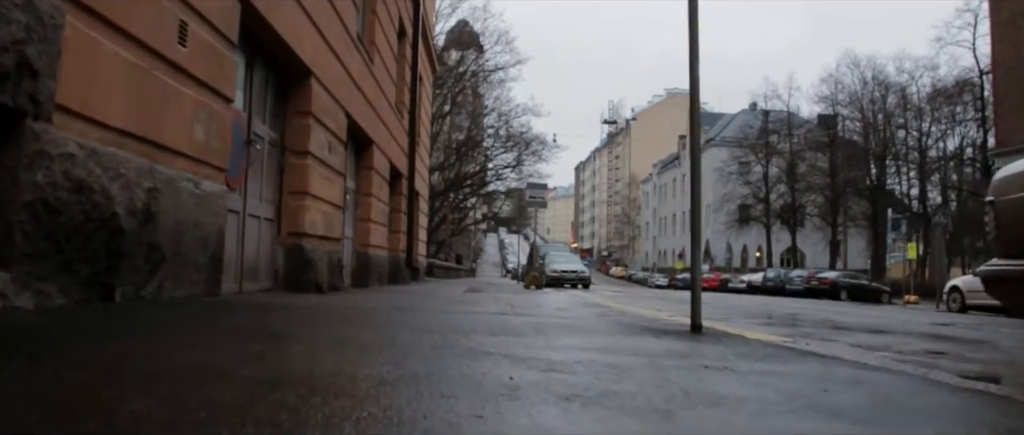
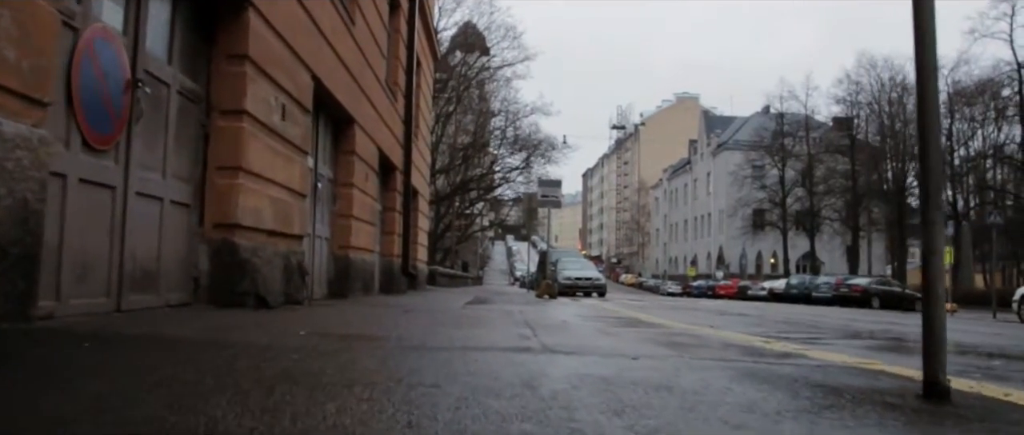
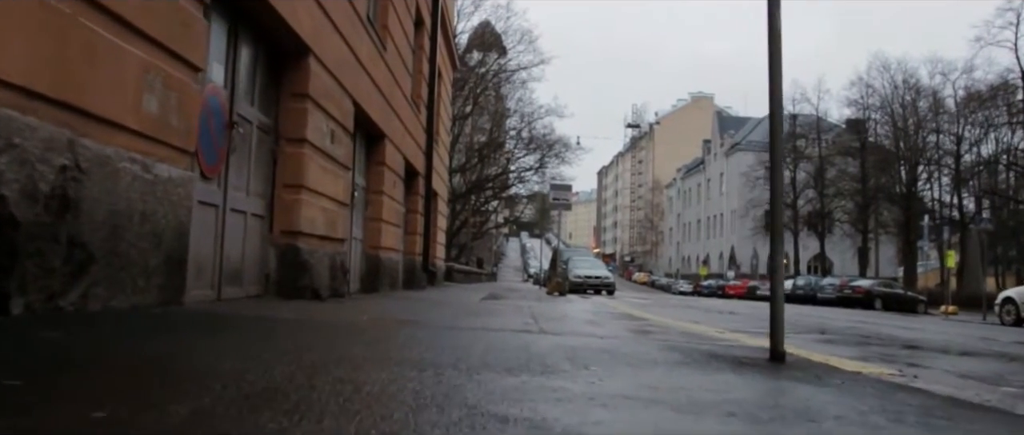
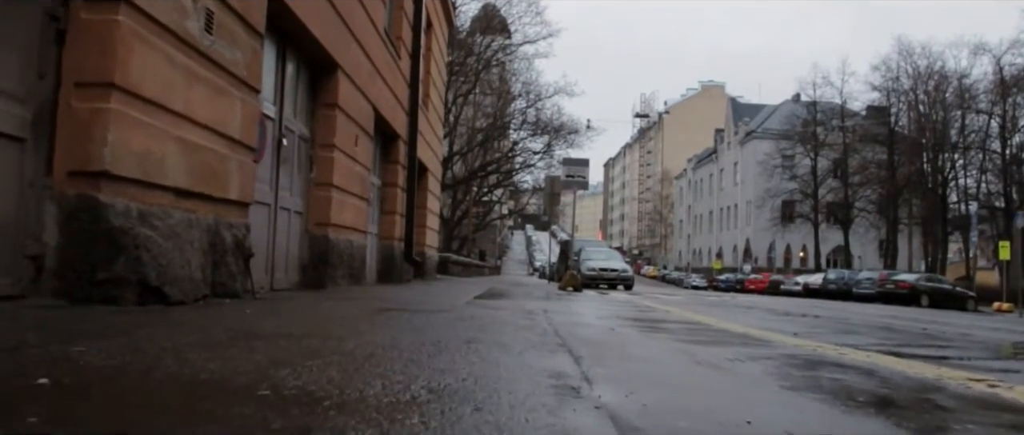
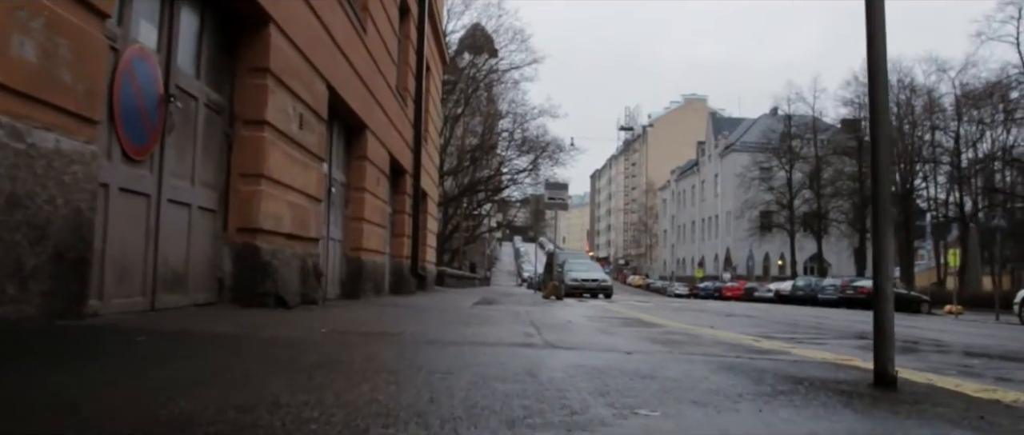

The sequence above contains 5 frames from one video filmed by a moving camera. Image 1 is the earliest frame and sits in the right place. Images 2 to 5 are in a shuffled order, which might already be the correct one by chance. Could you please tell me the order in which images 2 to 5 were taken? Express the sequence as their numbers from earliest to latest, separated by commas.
3, 5, 2, 4
